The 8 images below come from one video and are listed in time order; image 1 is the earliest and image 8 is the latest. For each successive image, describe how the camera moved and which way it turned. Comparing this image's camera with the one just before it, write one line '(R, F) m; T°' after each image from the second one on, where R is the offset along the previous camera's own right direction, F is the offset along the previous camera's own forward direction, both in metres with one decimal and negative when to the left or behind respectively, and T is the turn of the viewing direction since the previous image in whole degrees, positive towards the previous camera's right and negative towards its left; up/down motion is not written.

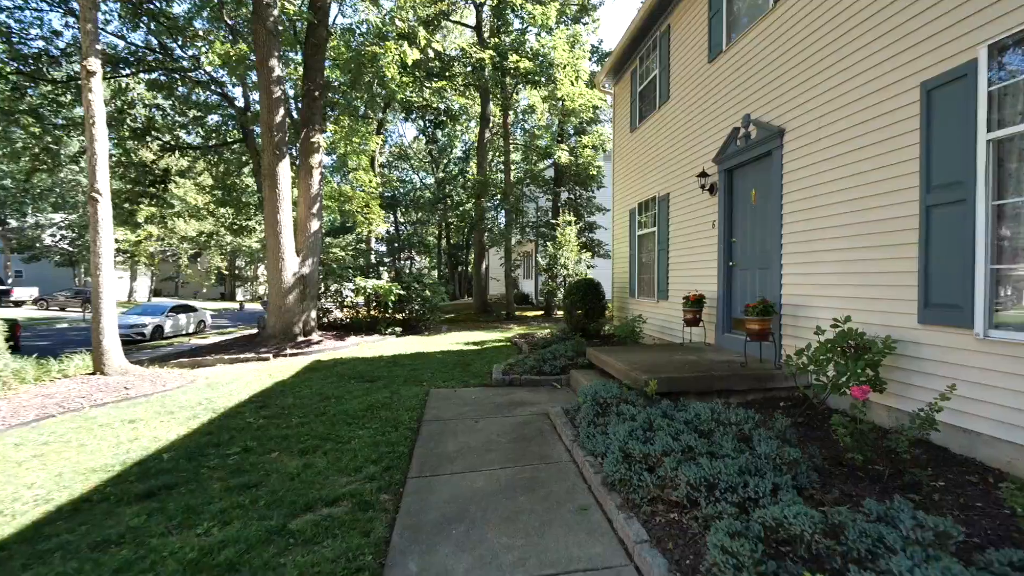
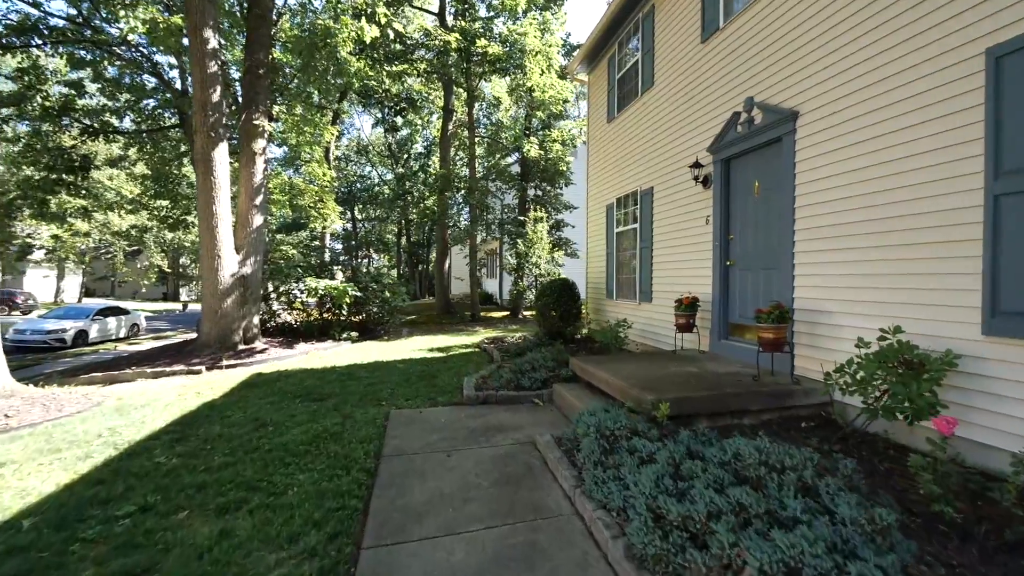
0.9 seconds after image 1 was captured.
(-0.1, +0.8) m; +5°
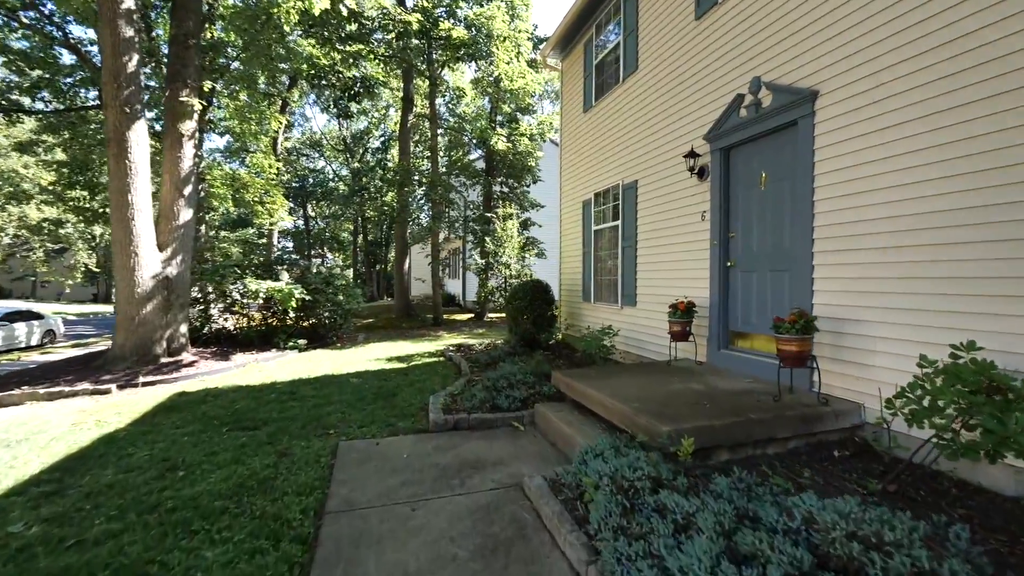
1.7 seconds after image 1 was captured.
(-0.1, +0.7) m; +5°
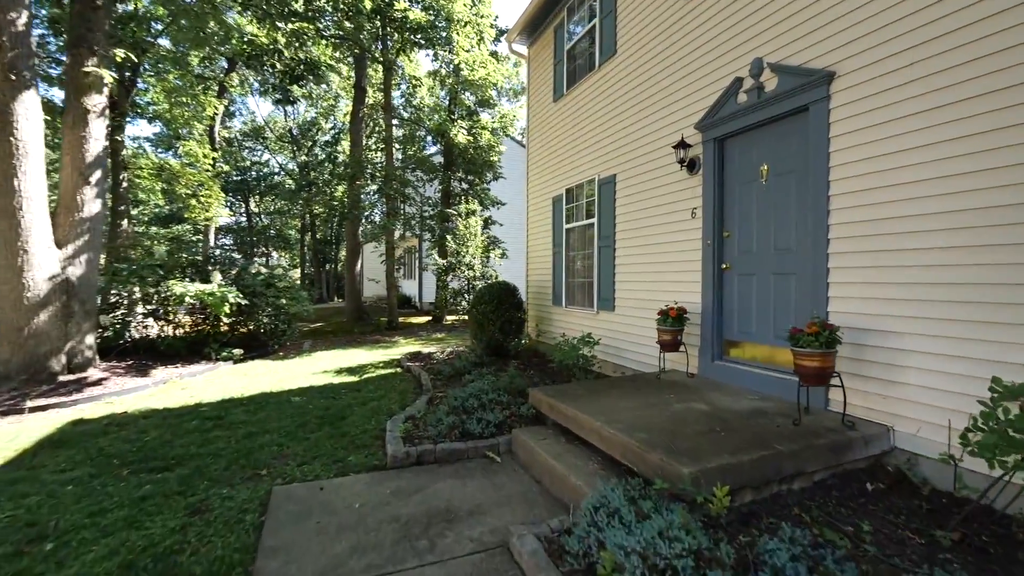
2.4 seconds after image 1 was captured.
(-0.1, +0.6) m; +5°
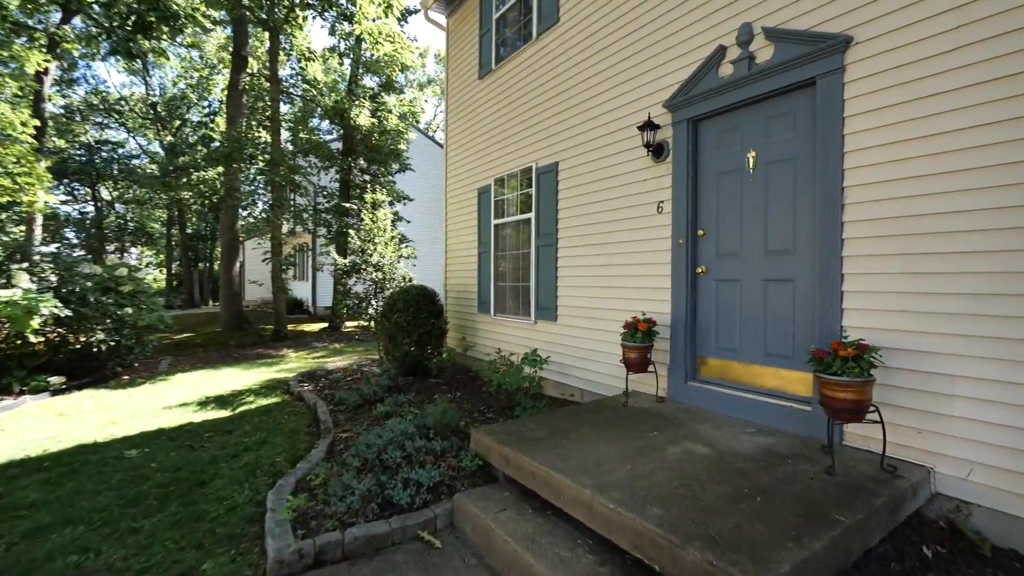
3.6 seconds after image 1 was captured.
(-0.2, +1.0) m; +12°
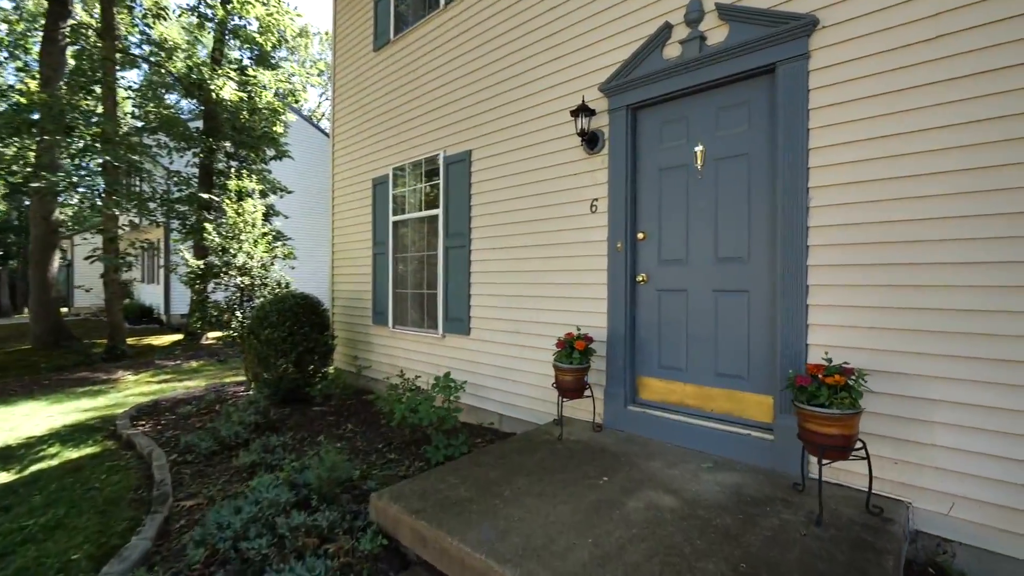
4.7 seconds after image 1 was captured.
(-0.1, +0.7) m; +13°
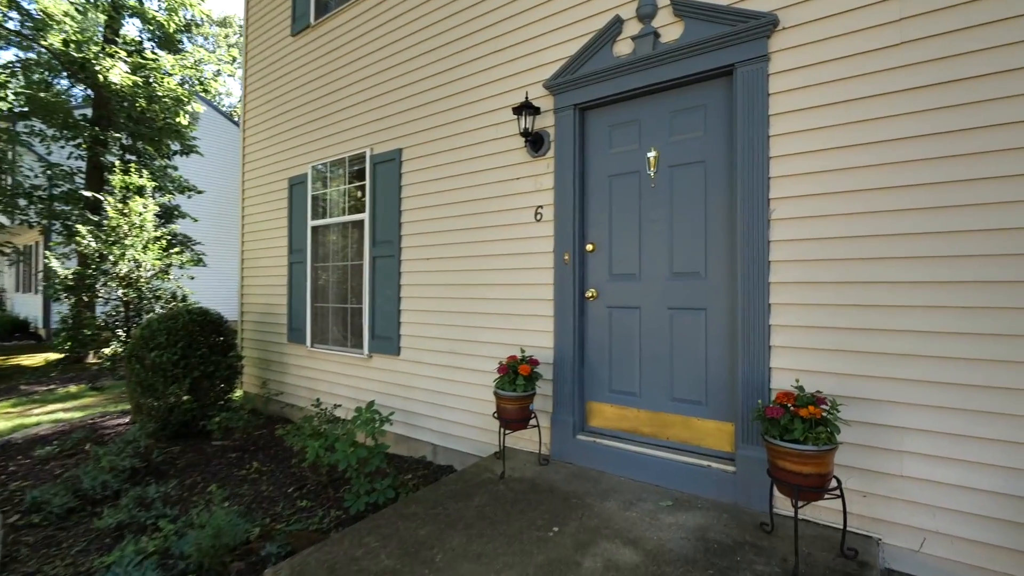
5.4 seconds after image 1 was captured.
(0.0, +0.4) m; +8°
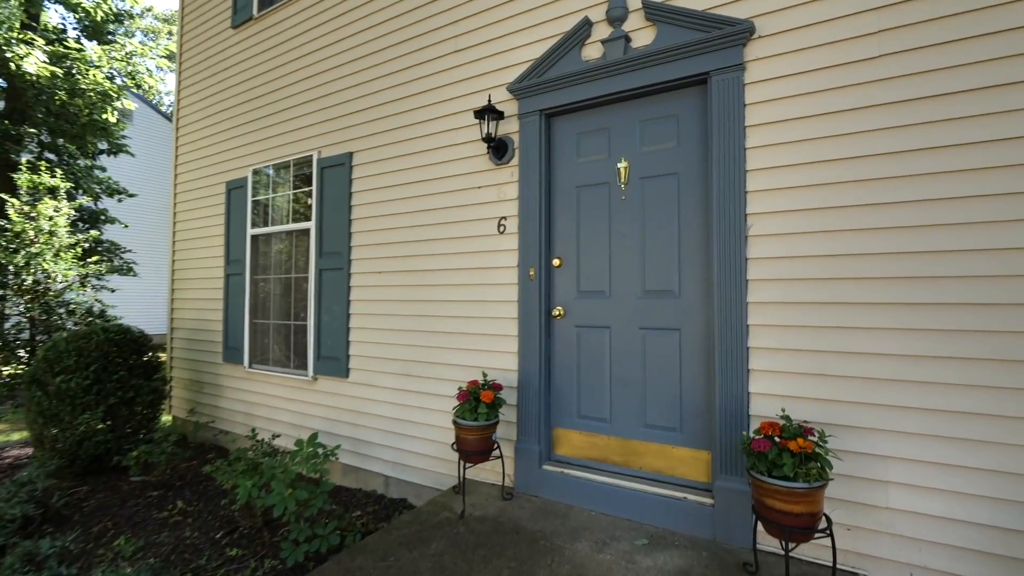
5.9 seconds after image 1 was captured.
(0.0, +0.2) m; +5°
